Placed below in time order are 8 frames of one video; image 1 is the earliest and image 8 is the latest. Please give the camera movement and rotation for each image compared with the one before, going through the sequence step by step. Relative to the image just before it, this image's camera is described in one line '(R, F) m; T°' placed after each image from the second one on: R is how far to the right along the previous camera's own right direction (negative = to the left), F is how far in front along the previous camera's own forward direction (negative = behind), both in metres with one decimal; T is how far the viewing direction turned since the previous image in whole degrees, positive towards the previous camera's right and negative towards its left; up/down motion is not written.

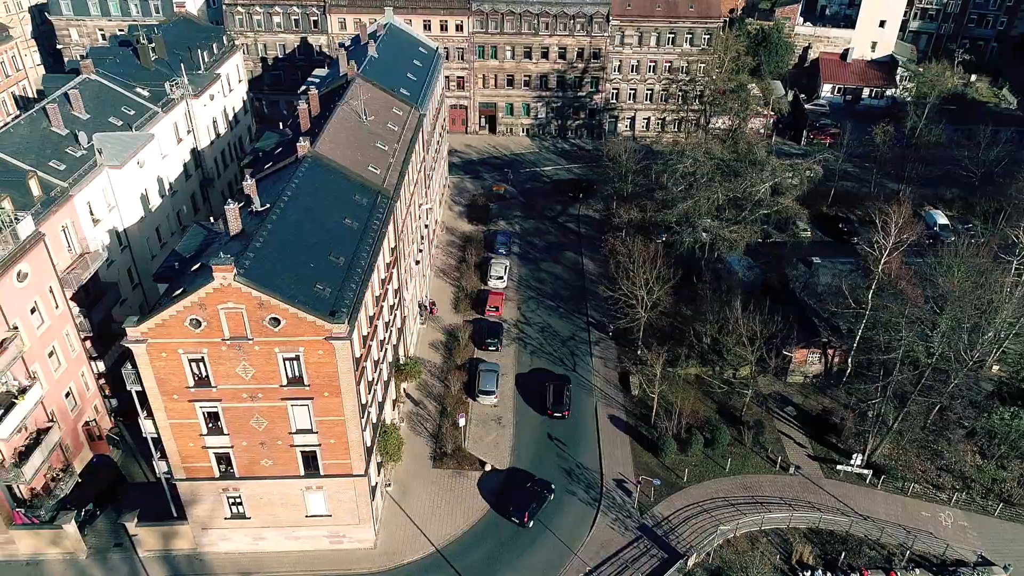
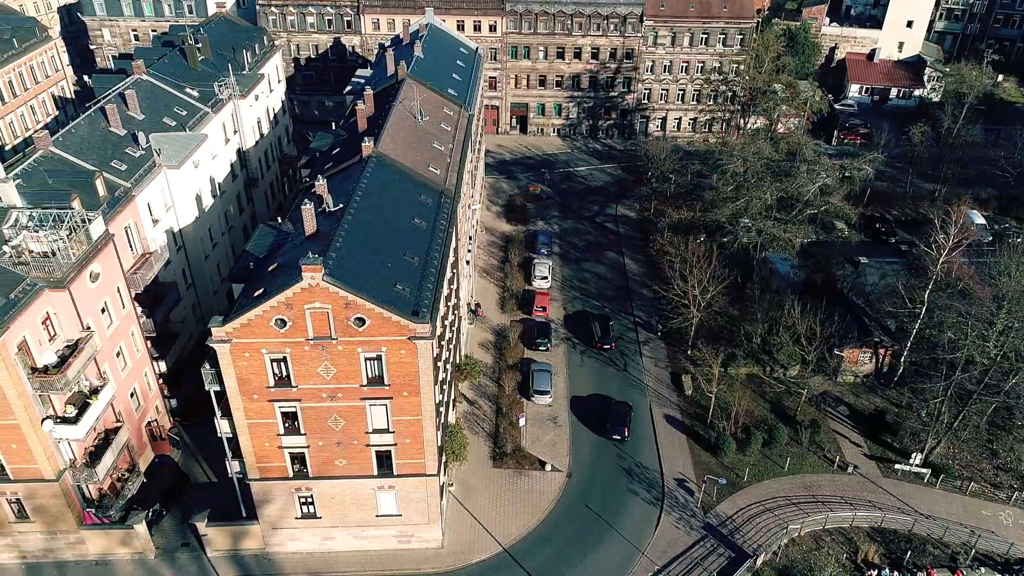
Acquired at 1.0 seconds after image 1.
(-2.9, -0.1) m; 0°
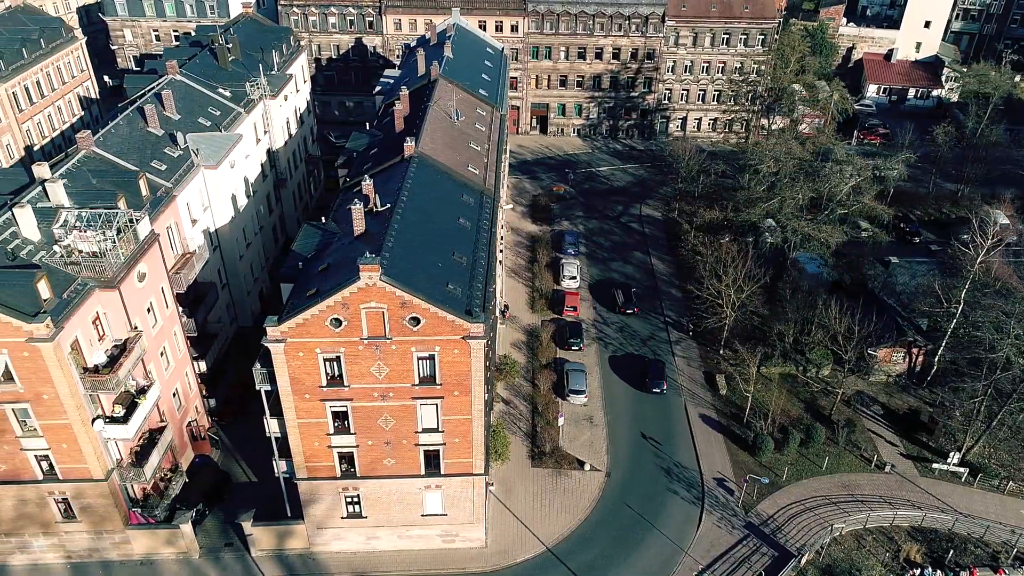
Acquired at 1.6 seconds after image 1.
(-1.9, 0.0) m; 0°
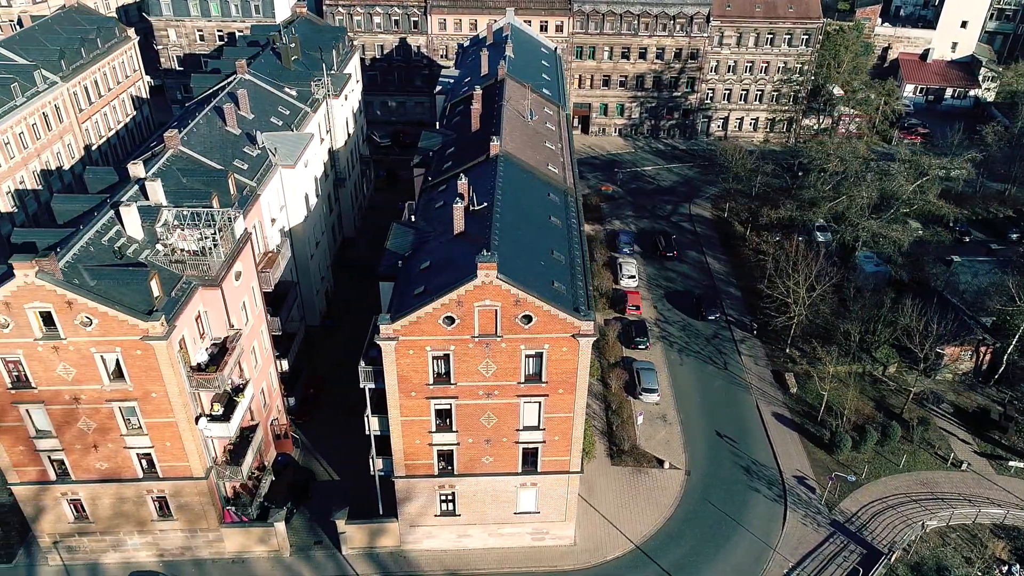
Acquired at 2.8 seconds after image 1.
(-3.8, -0.1) m; 0°
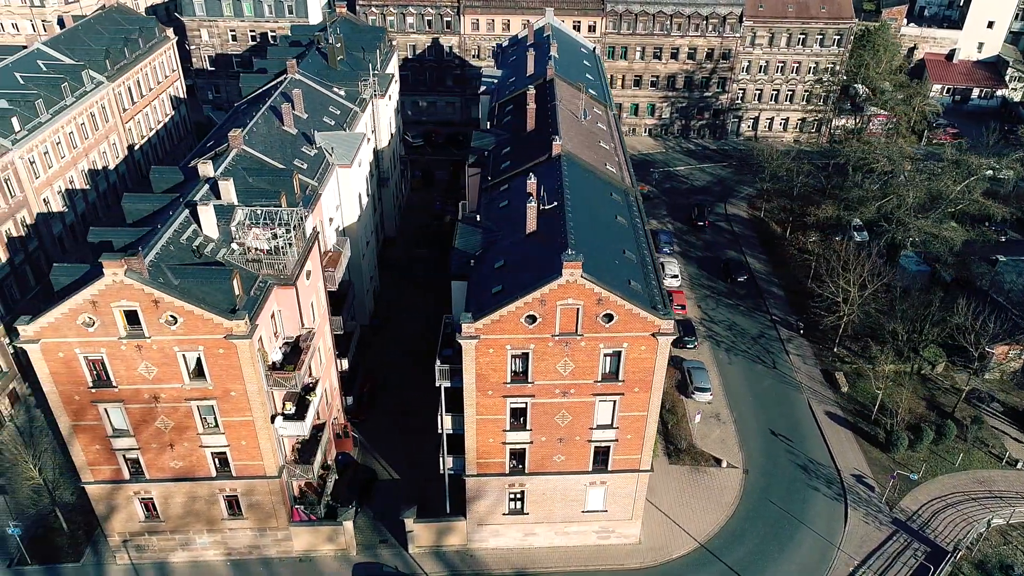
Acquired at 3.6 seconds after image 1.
(-2.8, -0.1) m; 0°
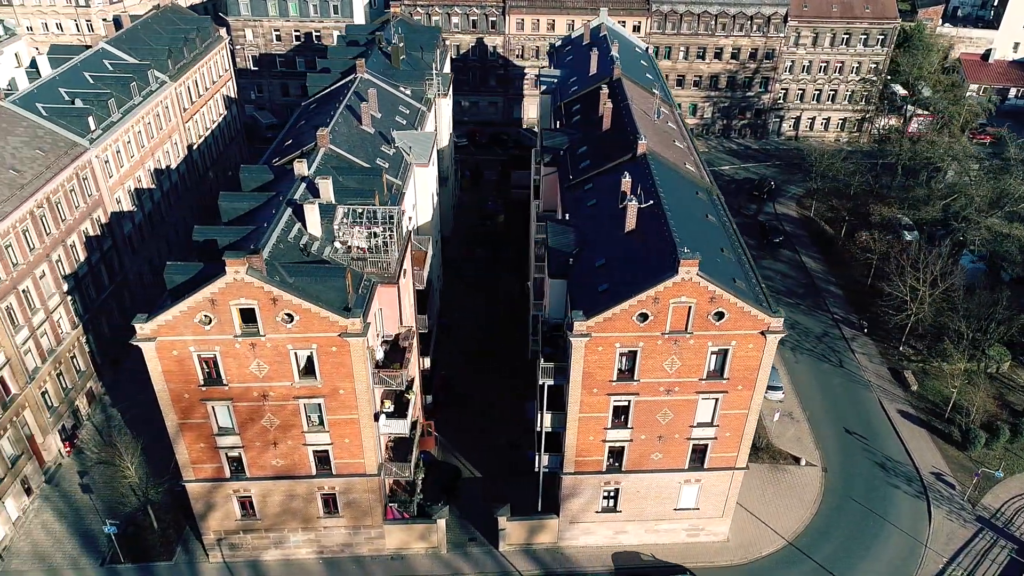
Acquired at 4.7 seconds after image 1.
(-3.8, -0.1) m; 0°
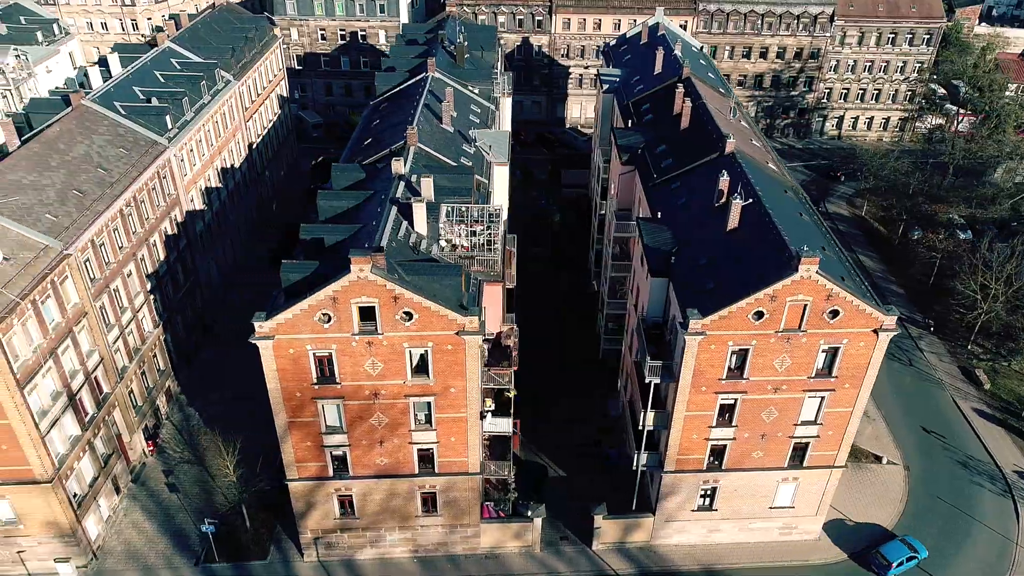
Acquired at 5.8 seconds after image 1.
(-3.9, 0.0) m; 0°
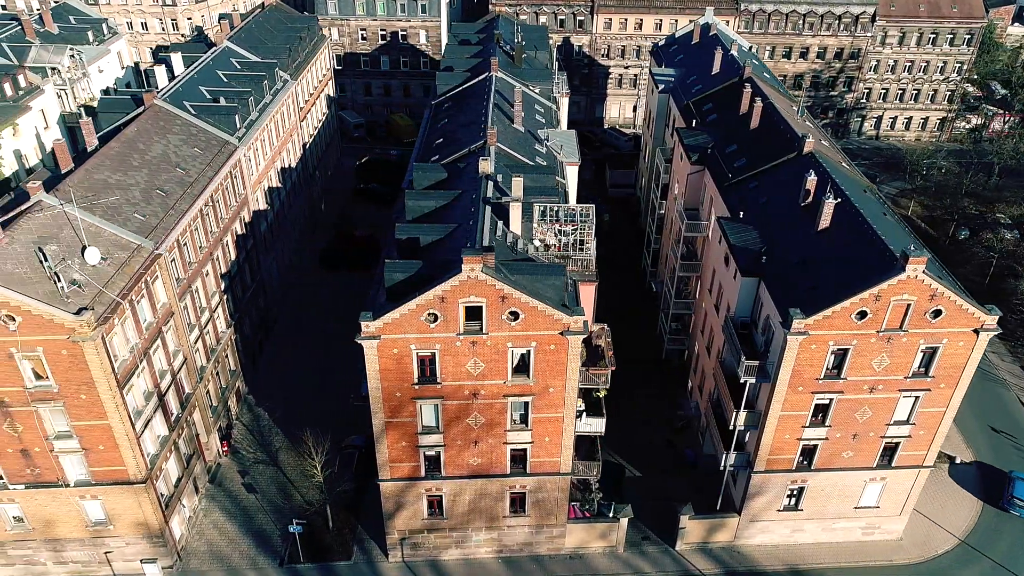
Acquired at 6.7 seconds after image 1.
(-3.5, +0.1) m; 0°
